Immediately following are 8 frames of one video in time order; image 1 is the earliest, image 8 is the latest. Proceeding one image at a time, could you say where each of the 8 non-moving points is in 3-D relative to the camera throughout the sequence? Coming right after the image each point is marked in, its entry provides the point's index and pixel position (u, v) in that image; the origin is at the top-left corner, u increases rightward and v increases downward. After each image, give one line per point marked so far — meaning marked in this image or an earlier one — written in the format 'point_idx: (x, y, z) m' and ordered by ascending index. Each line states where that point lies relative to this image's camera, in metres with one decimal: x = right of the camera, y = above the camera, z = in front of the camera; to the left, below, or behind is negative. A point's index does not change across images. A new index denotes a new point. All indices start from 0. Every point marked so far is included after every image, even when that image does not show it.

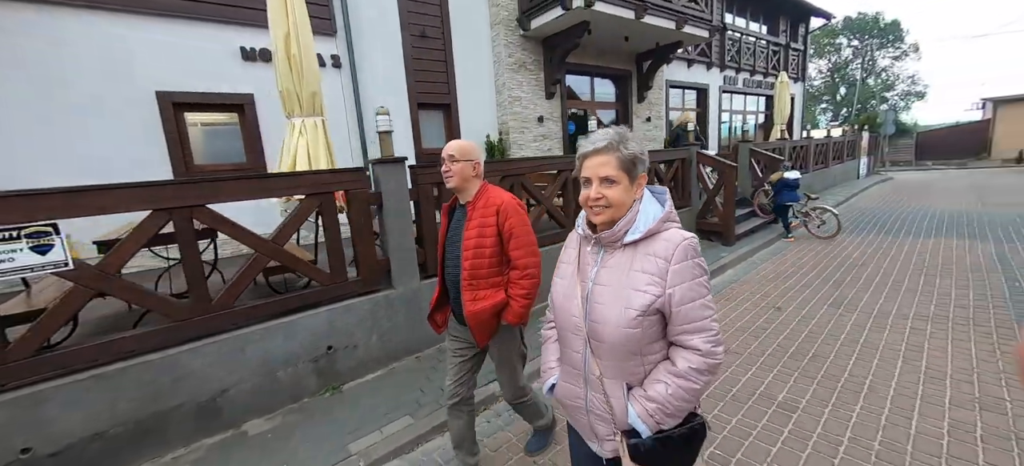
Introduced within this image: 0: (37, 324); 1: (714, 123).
0: (-2.5, -0.5, +2.1) m
1: (+7.1, +3.9, +13.7) m
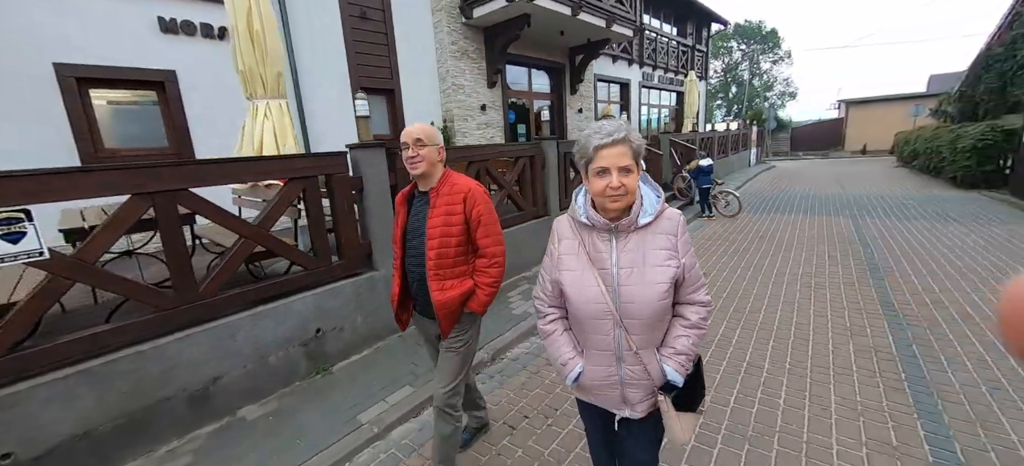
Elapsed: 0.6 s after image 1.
0: (-2.5, -0.5, +1.9) m
1: (+4.7, +4.6, +14.9) m
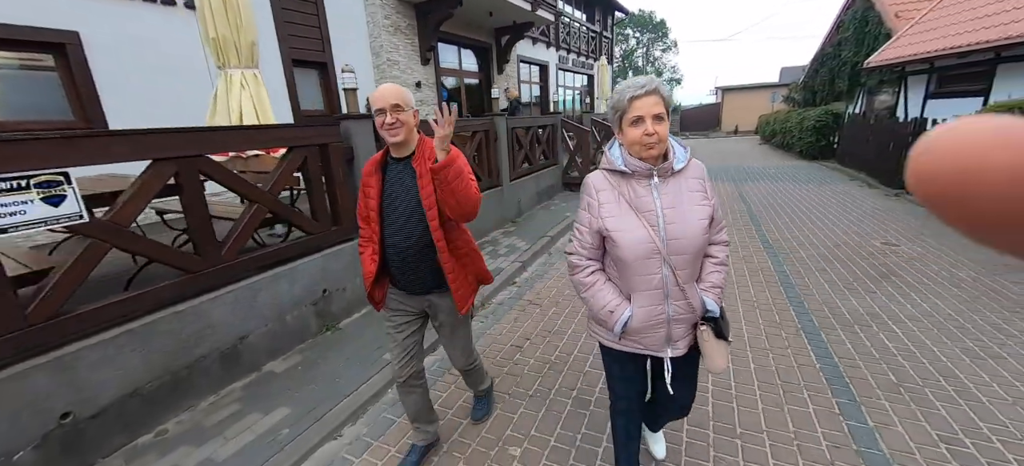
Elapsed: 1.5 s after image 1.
0: (-2.3, -0.3, +1.9) m
1: (+1.7, +5.6, +15.9) m
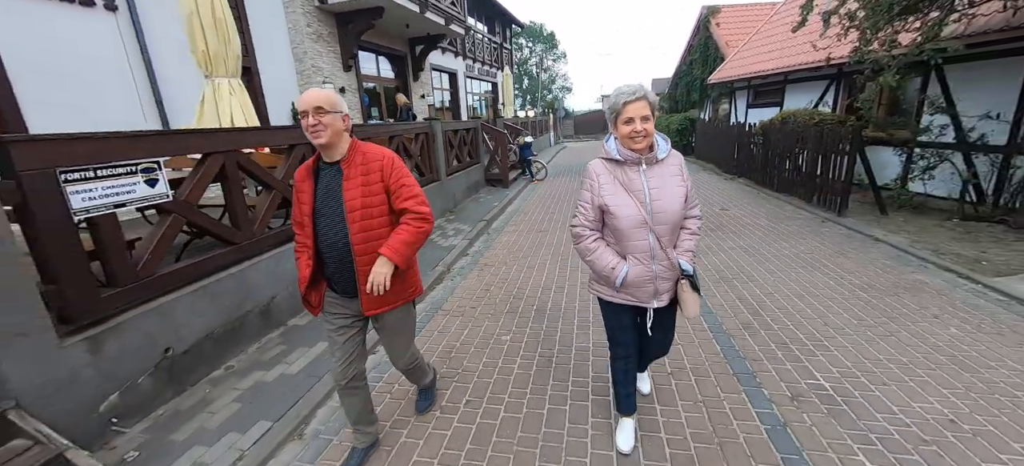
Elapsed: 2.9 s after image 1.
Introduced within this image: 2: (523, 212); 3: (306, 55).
0: (-2.3, -0.1, +2.4) m
1: (-2.1, +5.8, +17.0) m
2: (+0.2, +0.4, +7.9) m
3: (-4.5, +3.9, +8.4) m
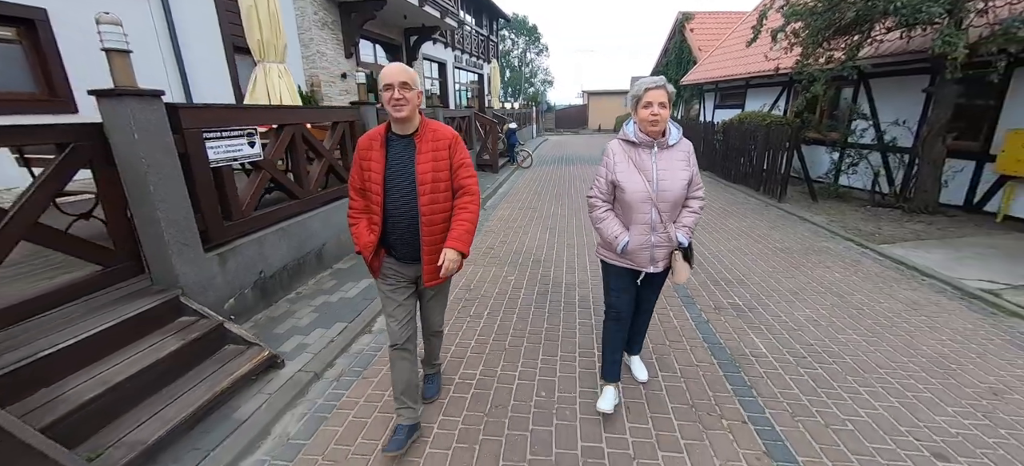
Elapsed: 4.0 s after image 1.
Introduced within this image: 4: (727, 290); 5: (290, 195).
0: (-2.2, +0.3, +3.2) m
1: (-2.7, +6.5, +17.7) m
2: (0.0, +0.9, +8.8) m
3: (-4.6, +4.4, +8.9) m
4: (+2.1, -0.6, +3.7) m
5: (-2.2, +0.4, +3.8) m
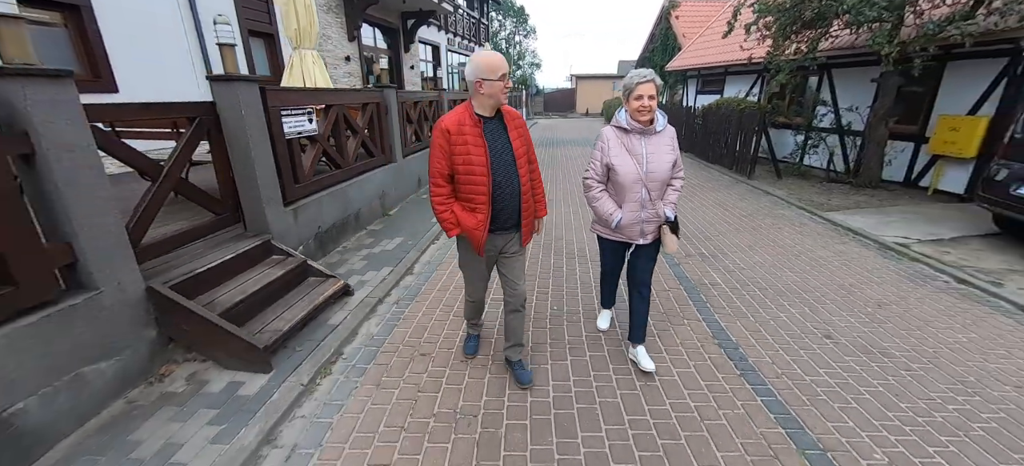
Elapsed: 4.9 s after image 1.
0: (-2.1, +0.7, +3.9) m
1: (-3.1, +7.4, +18.1) m
2: (0.0, +1.5, +9.5) m
3: (-4.7, +5.1, +9.4) m
4: (+2.2, -0.1, +4.6) m
5: (-2.0, +0.8, +4.5) m
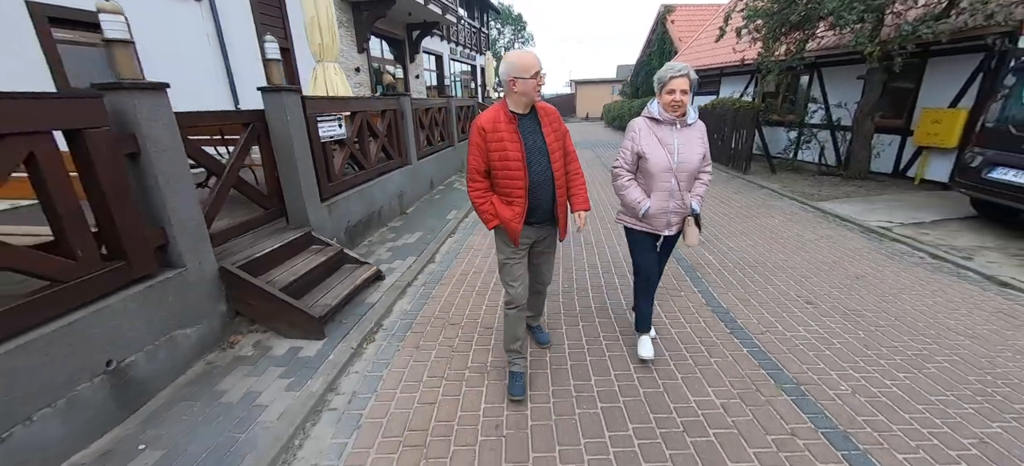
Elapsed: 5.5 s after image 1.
0: (-1.9, +0.7, +4.3) m
1: (-3.0, +7.2, +18.6) m
2: (+0.1, +1.5, +9.9) m
3: (-4.6, +5.0, +9.8) m
4: (+2.3, 0.0, +5.0) m
5: (-1.9, +0.8, +4.9) m
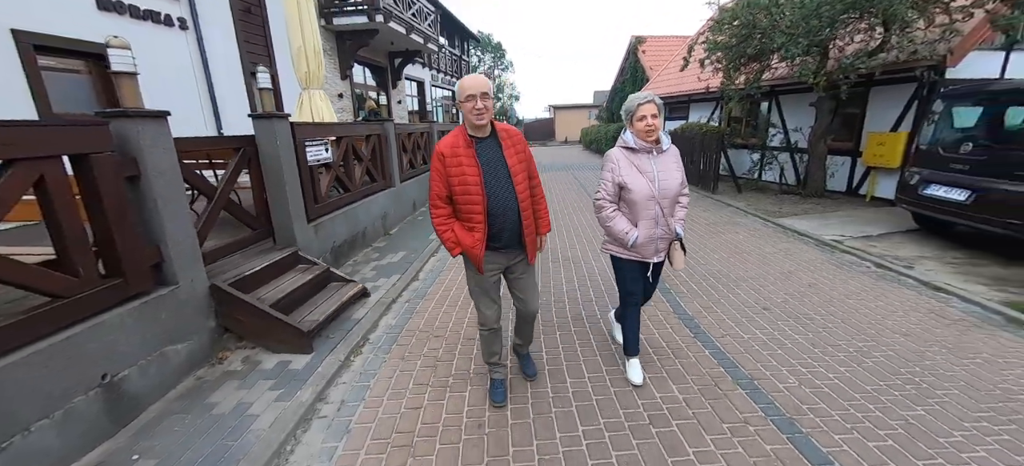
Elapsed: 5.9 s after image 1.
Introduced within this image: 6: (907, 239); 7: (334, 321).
0: (-2.2, +0.5, +4.5) m
1: (-4.0, +6.1, +19.0) m
2: (-0.4, +1.0, +10.2) m
3: (-5.2, +4.4, +10.1) m
4: (+2.1, -0.2, +5.3) m
5: (-2.2, +0.6, +5.0) m
6: (+5.5, -0.1, +5.4) m
7: (-1.5, -0.8, +3.3) m
